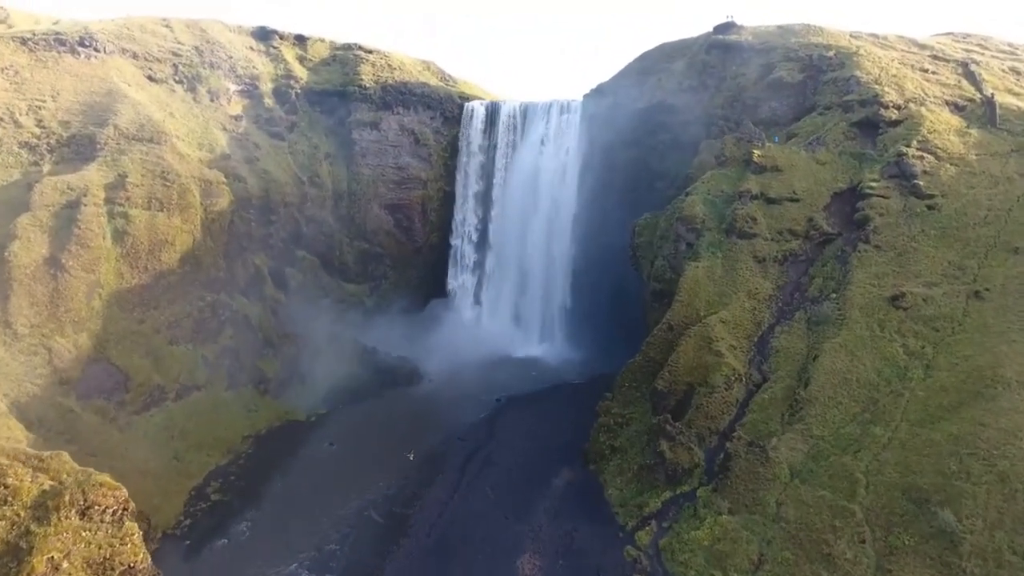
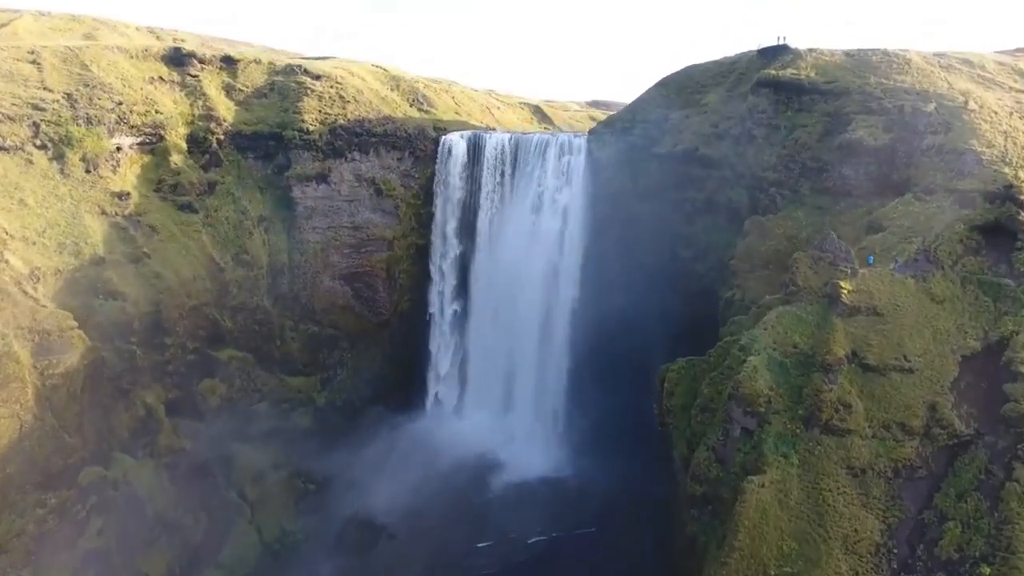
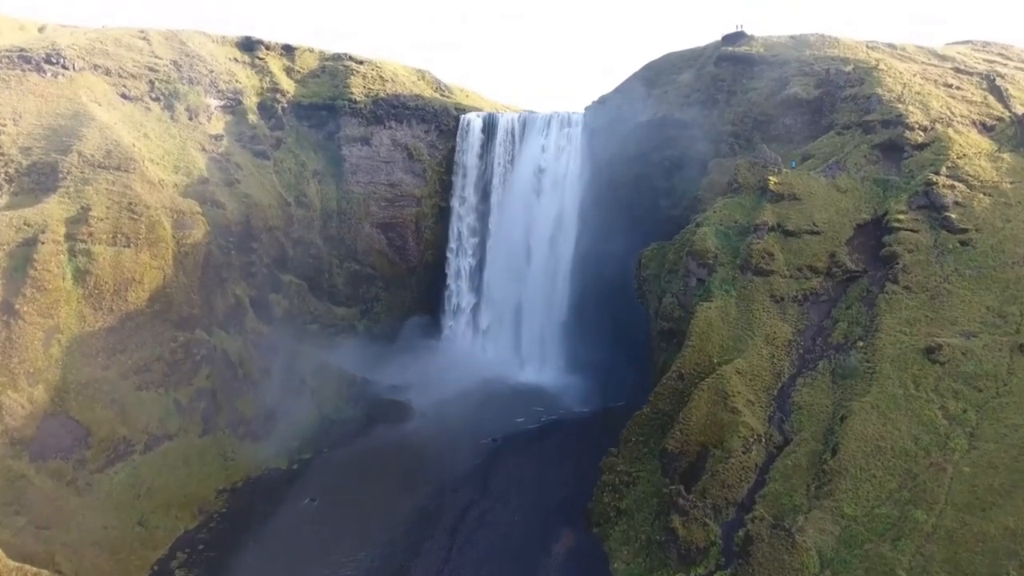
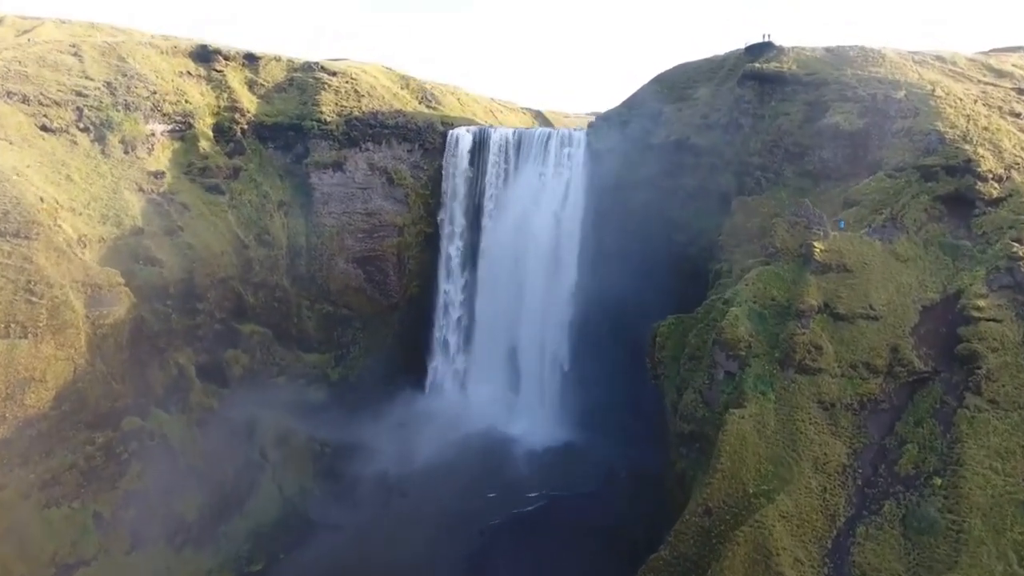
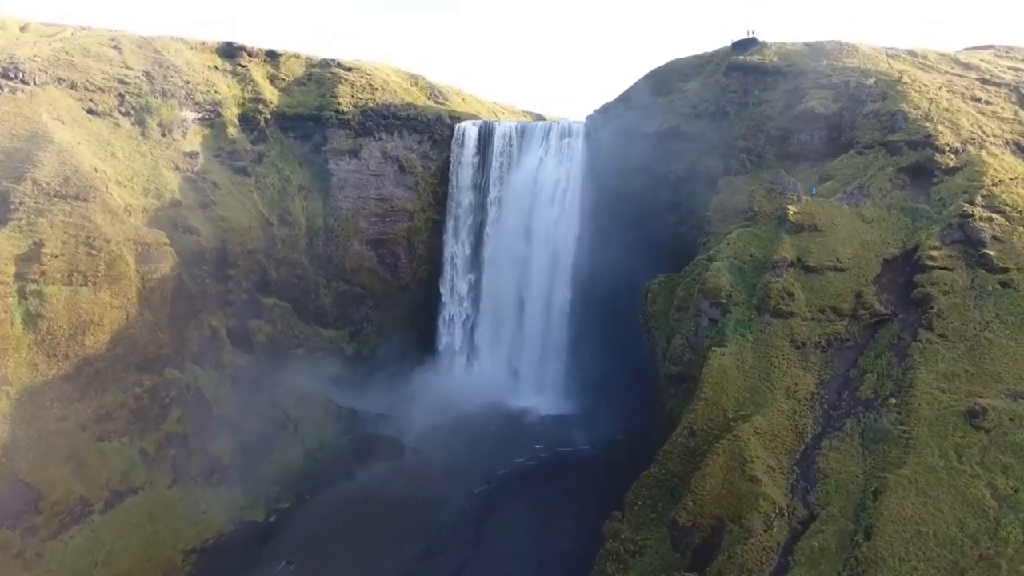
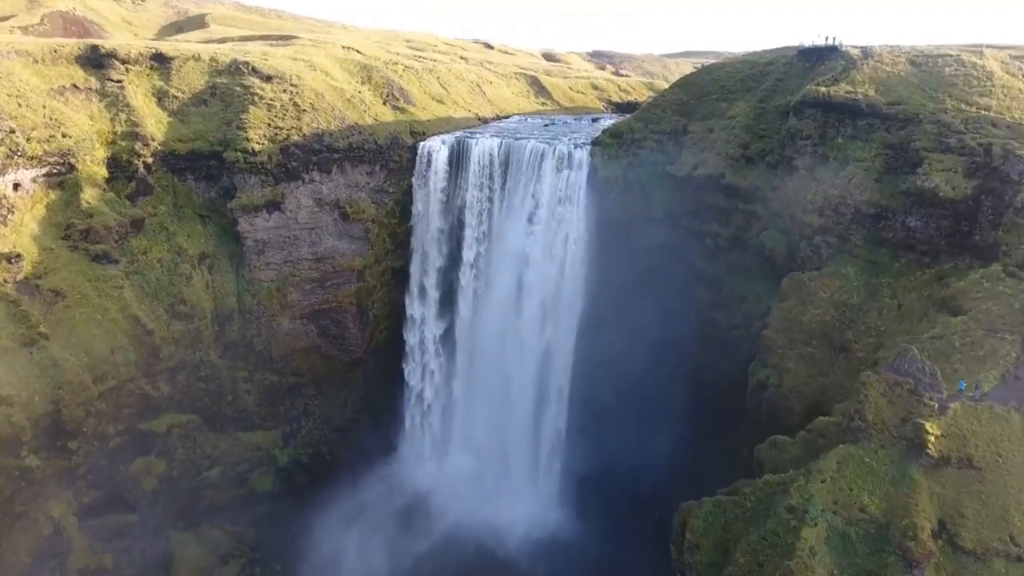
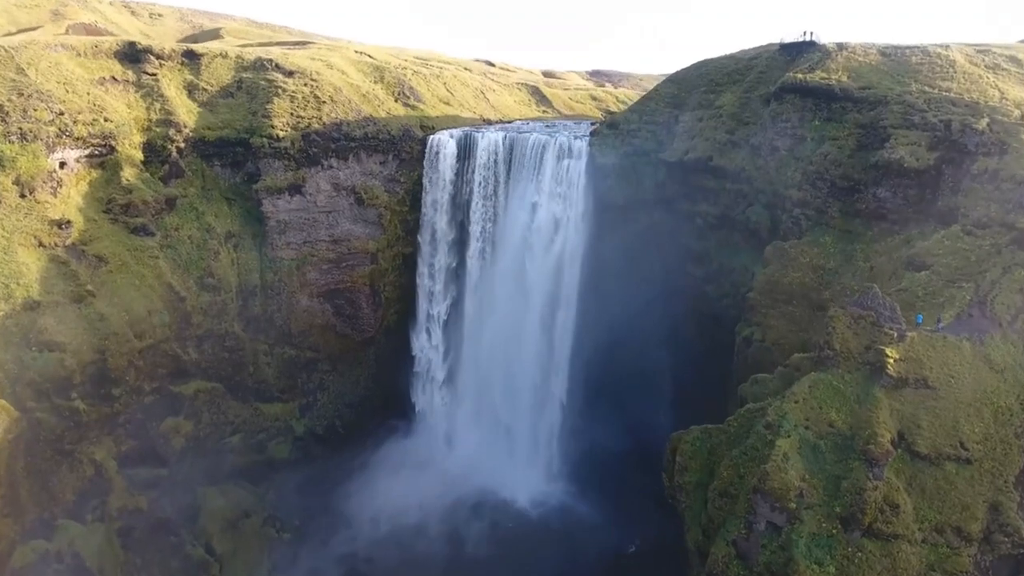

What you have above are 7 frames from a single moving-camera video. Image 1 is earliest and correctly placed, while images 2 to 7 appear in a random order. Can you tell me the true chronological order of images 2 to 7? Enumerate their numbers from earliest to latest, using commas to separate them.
3, 5, 4, 2, 7, 6
